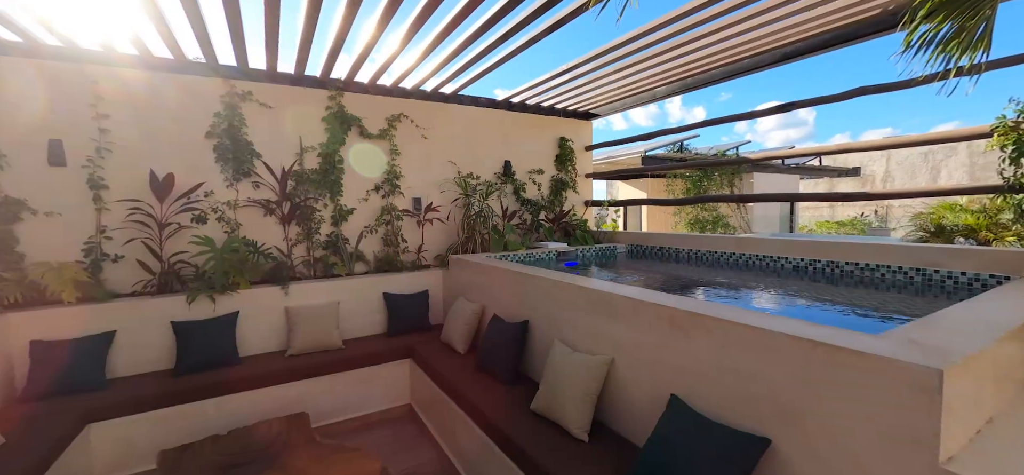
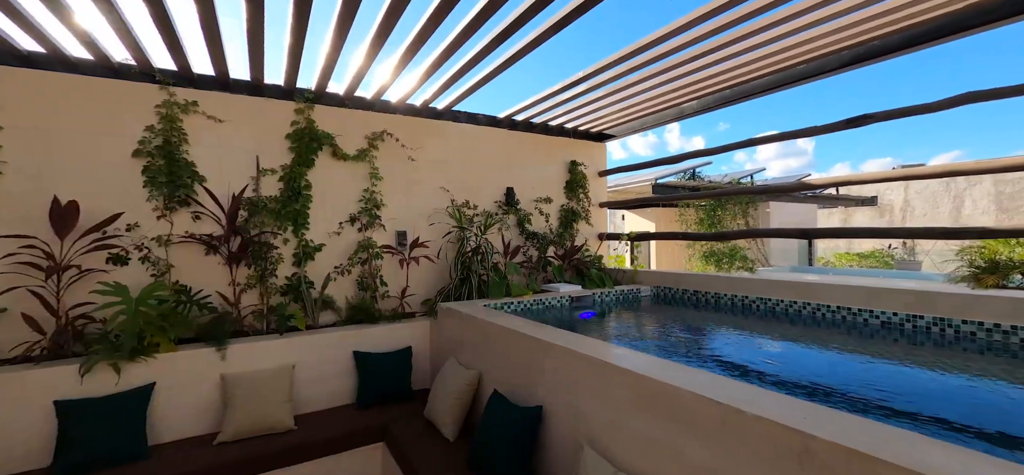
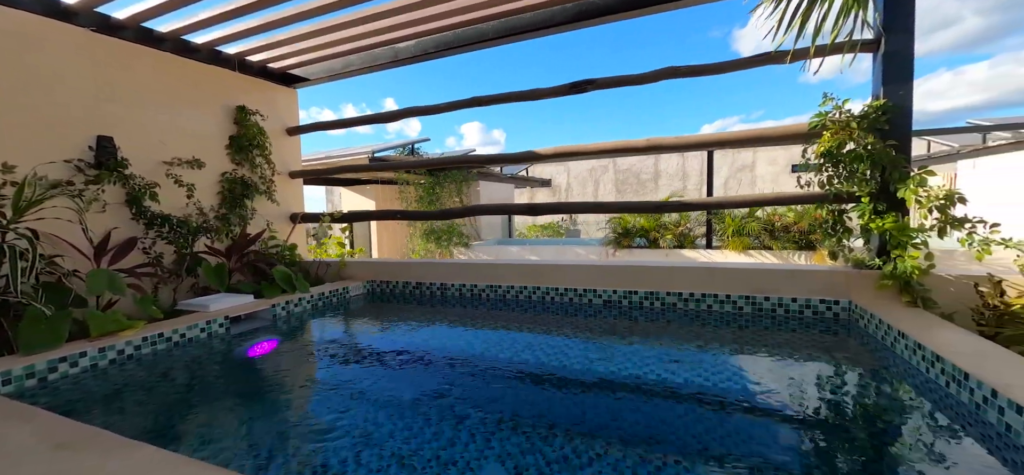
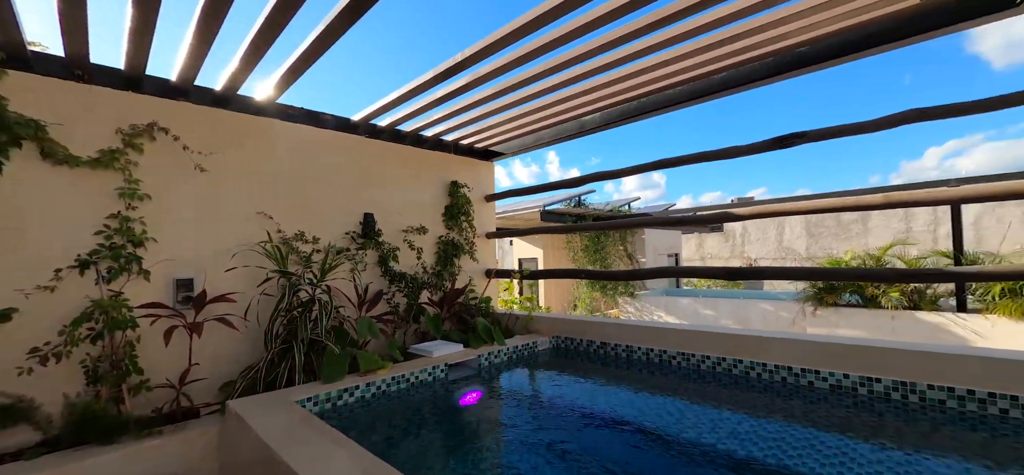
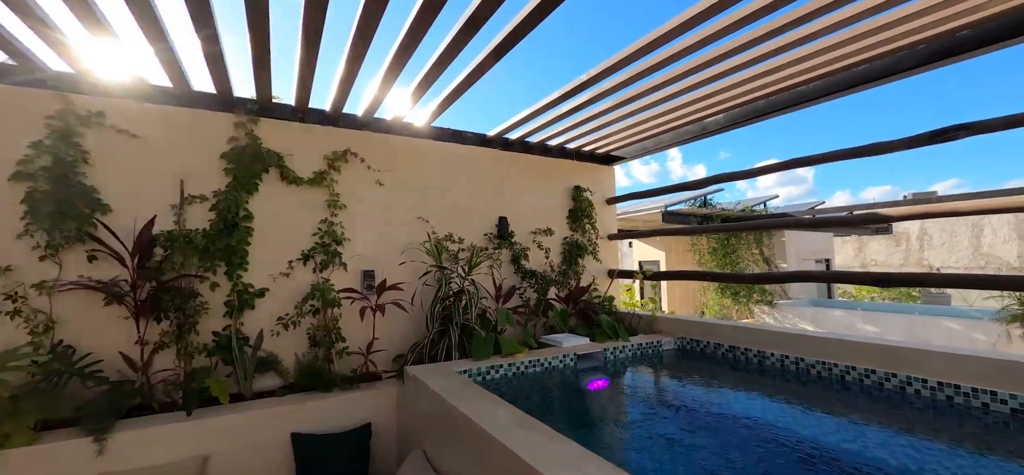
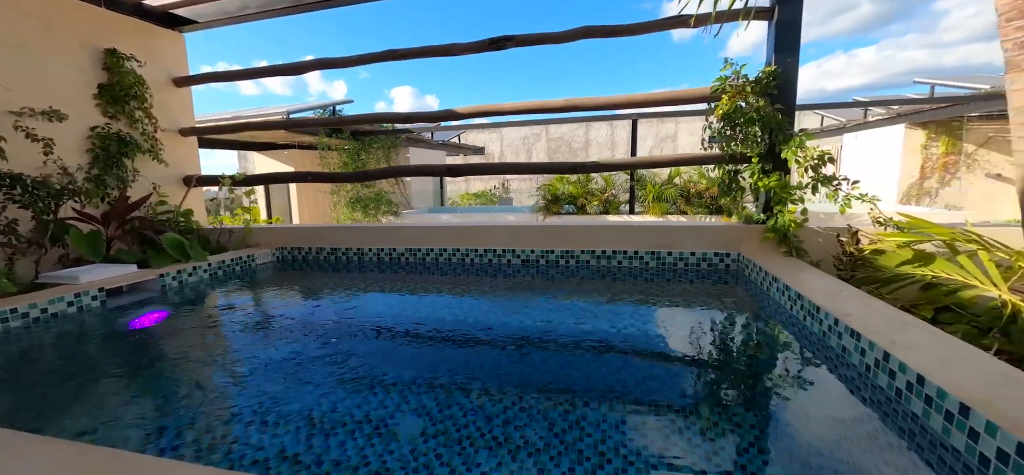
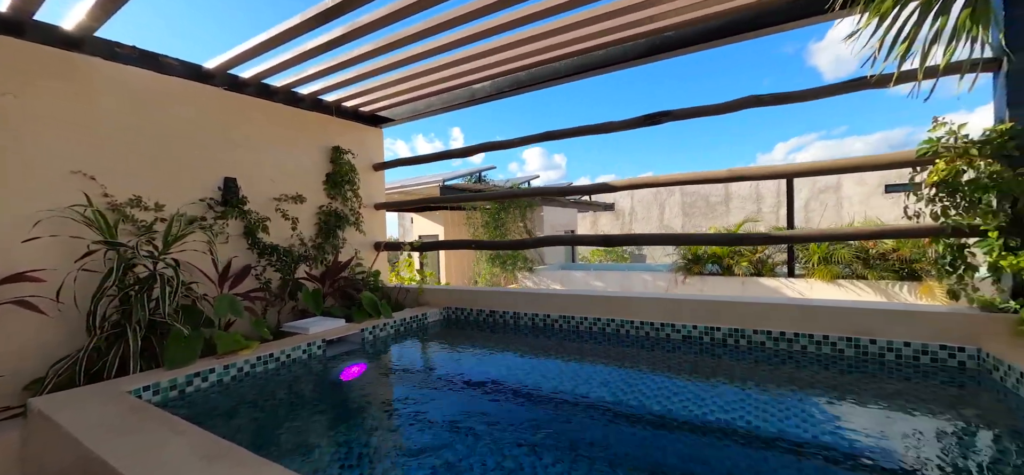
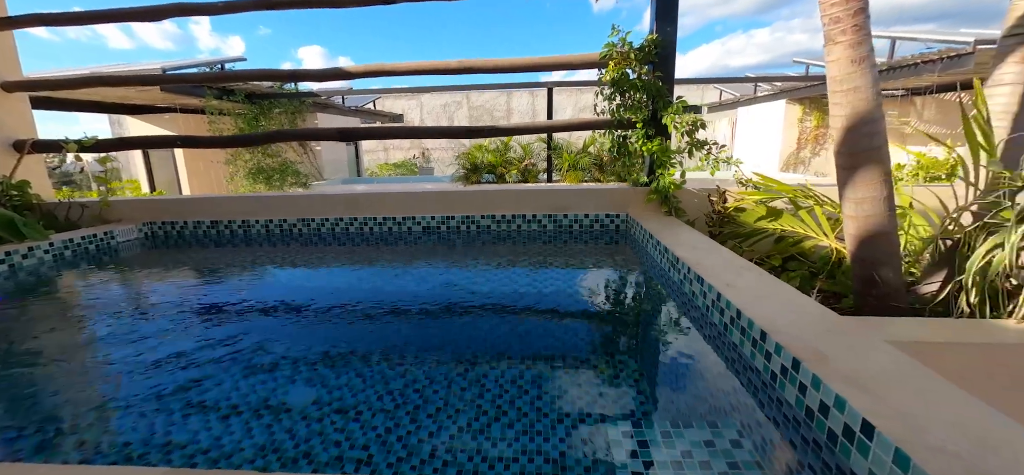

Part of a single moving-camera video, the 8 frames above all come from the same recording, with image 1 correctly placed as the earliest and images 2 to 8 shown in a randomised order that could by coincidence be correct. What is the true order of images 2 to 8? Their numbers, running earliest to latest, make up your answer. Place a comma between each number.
2, 5, 4, 7, 3, 6, 8
